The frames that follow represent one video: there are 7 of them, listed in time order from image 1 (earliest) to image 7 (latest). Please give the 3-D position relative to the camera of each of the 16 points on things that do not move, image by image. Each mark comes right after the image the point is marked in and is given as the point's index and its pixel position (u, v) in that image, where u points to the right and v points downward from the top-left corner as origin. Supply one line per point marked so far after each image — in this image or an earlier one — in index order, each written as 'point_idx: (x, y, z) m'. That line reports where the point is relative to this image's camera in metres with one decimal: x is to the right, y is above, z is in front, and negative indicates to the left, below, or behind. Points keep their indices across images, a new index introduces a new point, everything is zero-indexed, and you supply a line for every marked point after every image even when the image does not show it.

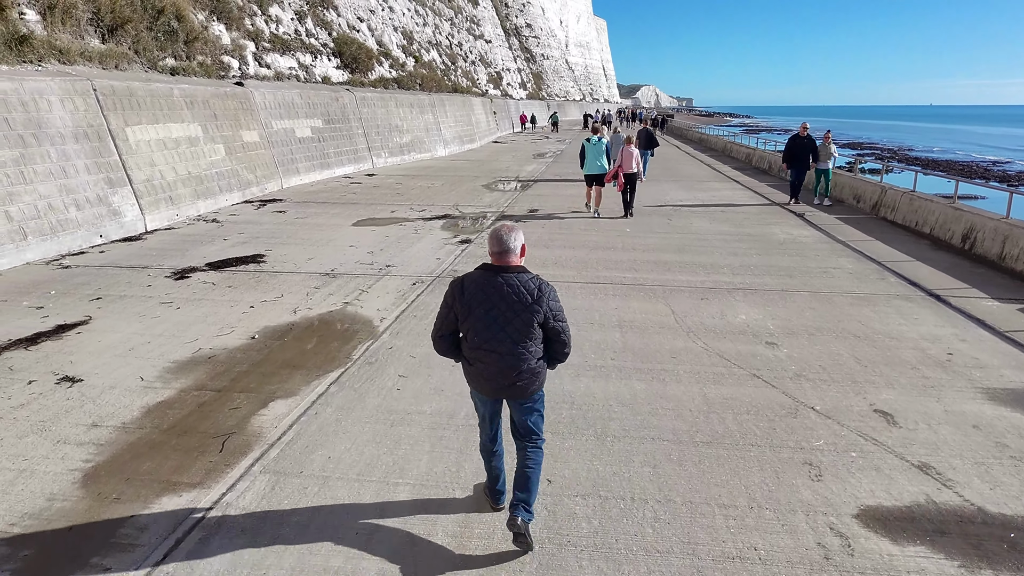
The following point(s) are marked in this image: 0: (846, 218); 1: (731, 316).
0: (+5.1, +1.0, +9.9) m
1: (+1.8, -0.2, +5.4) m
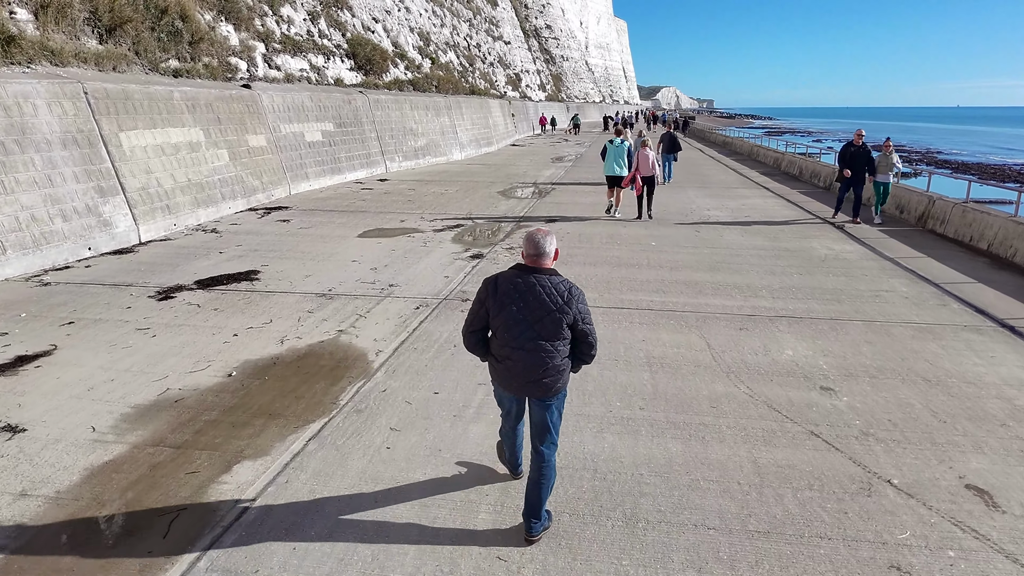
0: (+5.3, +0.8, +9.1) m
1: (+1.9, -0.5, +4.7) m
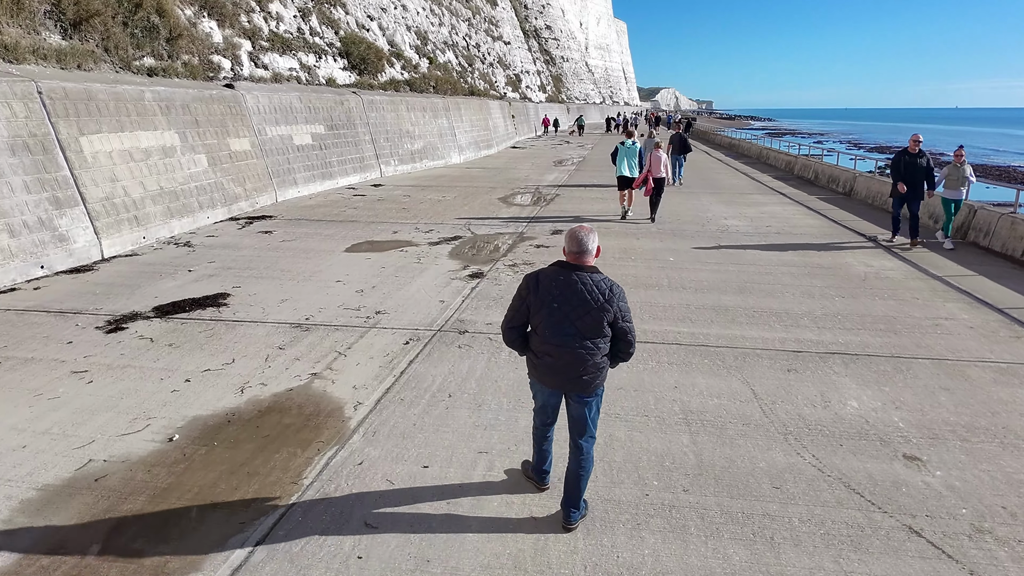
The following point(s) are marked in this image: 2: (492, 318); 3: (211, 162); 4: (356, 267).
0: (+5.3, +0.5, +8.3) m
1: (+1.9, -0.7, +3.9) m
2: (-0.2, -0.2, +5.4) m
3: (-4.6, +1.9, +10.0) m
4: (-1.7, +0.2, +7.1) m
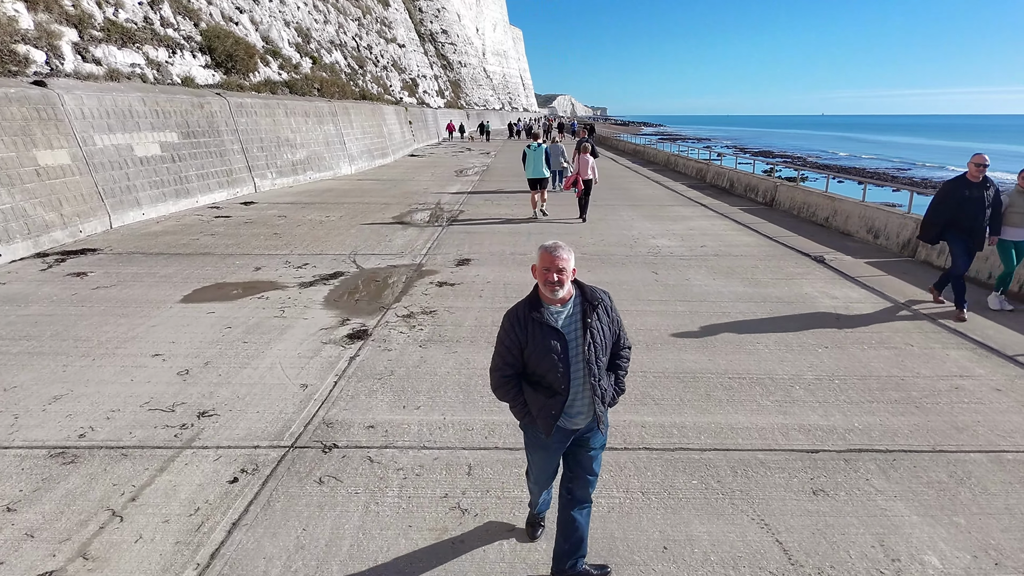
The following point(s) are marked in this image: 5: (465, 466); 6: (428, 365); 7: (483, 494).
0: (+4.2, +0.2, +7.4) m
1: (+1.5, -1.1, +2.5) m
2: (-0.8, -0.7, +3.7) m
3: (-5.9, +1.3, +7.7) m
4: (-2.5, -0.3, +5.1) m
5: (-0.2, -0.9, +3.2) m
6: (-0.6, -0.5, +4.4) m
7: (-0.1, -0.9, +2.9) m
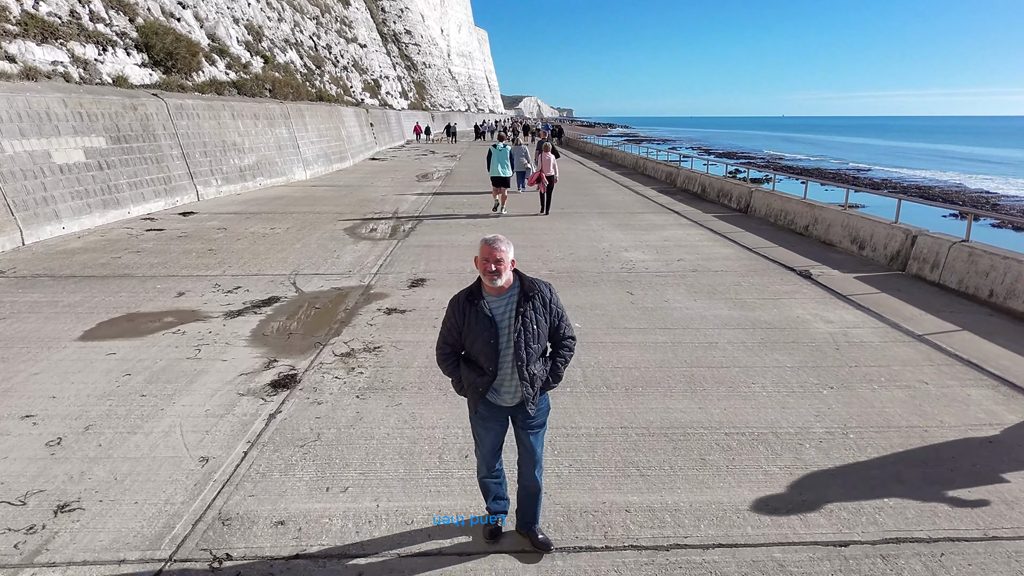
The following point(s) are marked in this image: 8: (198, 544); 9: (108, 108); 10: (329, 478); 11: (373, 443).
0: (+3.8, +0.1, +6.8) m
1: (+1.4, -1.3, +1.8) m
2: (-1.0, -1.0, +2.9) m
3: (-6.4, +0.9, +6.6) m
4: (-2.8, -0.6, +4.3) m
5: (-0.4, -1.1, +2.4) m
6: (-0.8, -0.8, +3.7) m
7: (-0.3, -1.2, +2.2) m
8: (-1.3, -1.0, +2.6) m
9: (-6.6, +2.9, +10.7) m
10: (-0.9, -0.9, +3.1) m
11: (-0.7, -0.8, +3.4) m
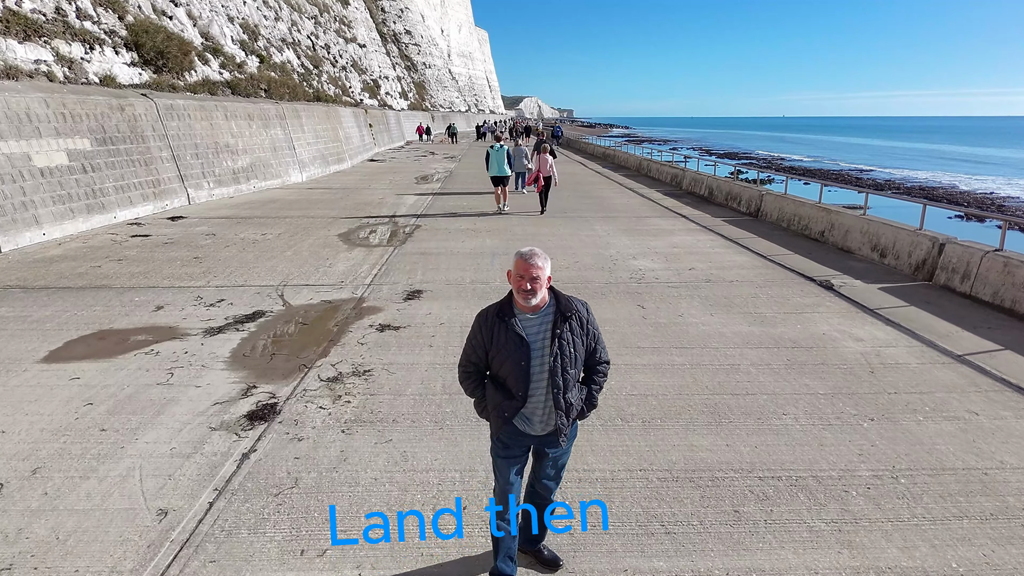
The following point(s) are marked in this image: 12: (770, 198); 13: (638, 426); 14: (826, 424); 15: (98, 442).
0: (+3.8, -0.1, +6.4) m
1: (+1.4, -1.4, +1.4) m
2: (-1.0, -1.1, +2.5) m
3: (-6.3, +0.8, +6.2) m
4: (-2.8, -0.7, +3.8) m
5: (-0.4, -1.2, +2.0) m
6: (-0.8, -0.9, +3.2) m
7: (-0.3, -1.3, +1.8) m
8: (-1.2, -1.1, +2.2) m
9: (-6.6, +2.8, +10.2) m
10: (-0.8, -1.0, +2.7) m
11: (-0.7, -0.9, +3.0) m
12: (+4.4, +1.5, +10.9) m
13: (+0.7, -0.8, +3.7) m
14: (+1.8, -0.8, +3.7) m
15: (-2.2, -0.8, +3.5) m
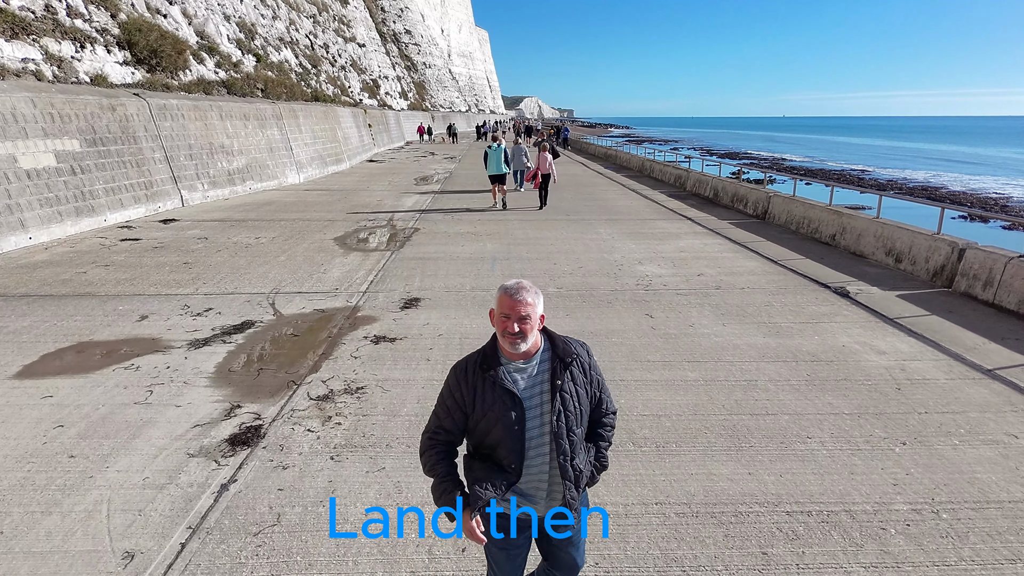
0: (+3.8, -0.1, +6.1) m
1: (+1.4, -1.5, +1.1) m
2: (-1.0, -1.1, +2.2) m
3: (-6.3, +0.8, +5.9) m
4: (-2.8, -0.8, +3.6) m
5: (-0.4, -1.3, +1.7) m
6: (-0.8, -1.0, +2.9) m
7: (-0.3, -1.3, +1.5) m
8: (-1.2, -1.2, +1.9) m
9: (-6.6, +2.7, +10.0) m
10: (-0.8, -1.1, +2.4) m
11: (-0.7, -1.0, +2.7) m
12: (+4.4, +1.4, +10.7) m
13: (+0.7, -0.8, +3.4) m
14: (+1.8, -0.8, +3.4) m
15: (-2.2, -0.9, +3.2) m
